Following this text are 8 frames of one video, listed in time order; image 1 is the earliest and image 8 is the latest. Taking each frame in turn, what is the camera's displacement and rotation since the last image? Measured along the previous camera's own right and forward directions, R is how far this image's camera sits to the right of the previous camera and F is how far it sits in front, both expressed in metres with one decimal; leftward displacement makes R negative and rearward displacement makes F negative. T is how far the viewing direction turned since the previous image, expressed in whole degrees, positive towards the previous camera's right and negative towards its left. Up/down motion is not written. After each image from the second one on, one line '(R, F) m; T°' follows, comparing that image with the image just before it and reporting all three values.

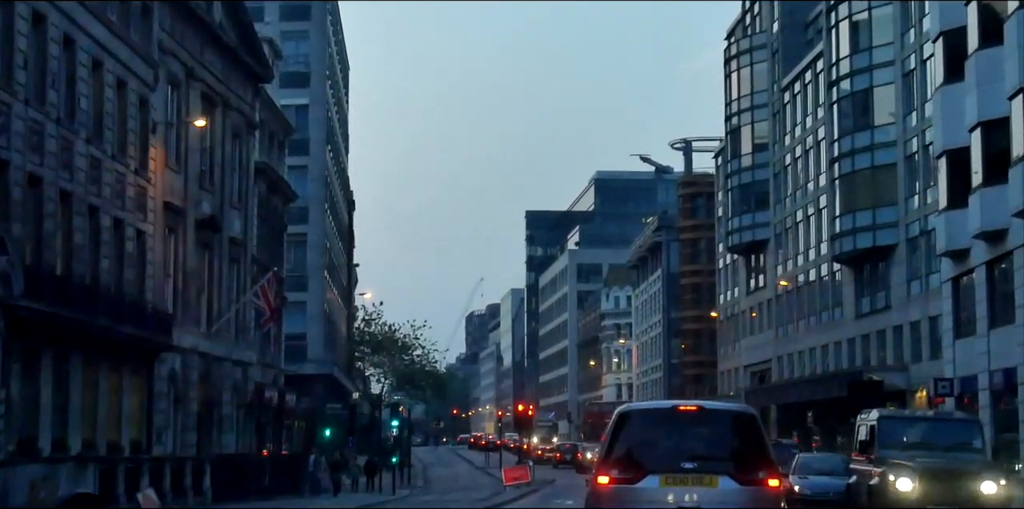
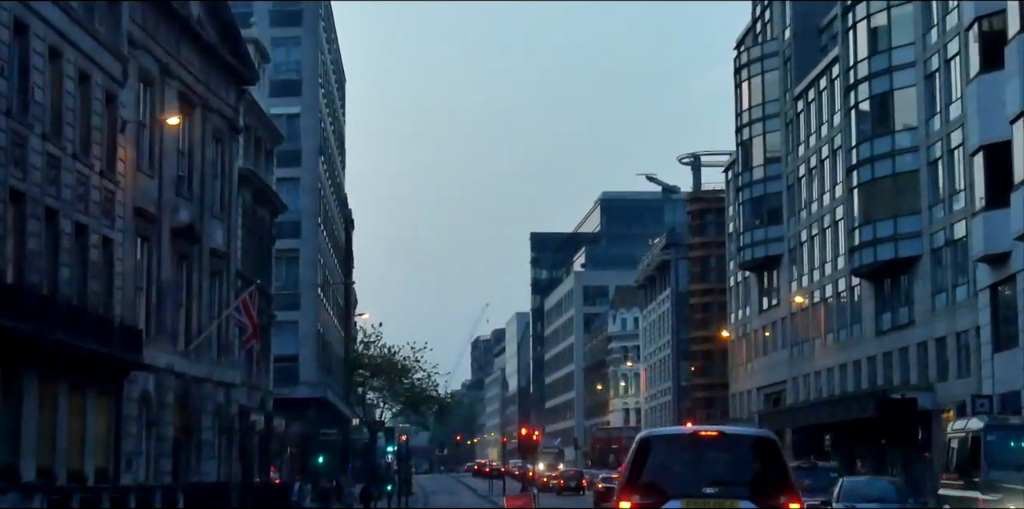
(+0.1, +3.3) m; 0°
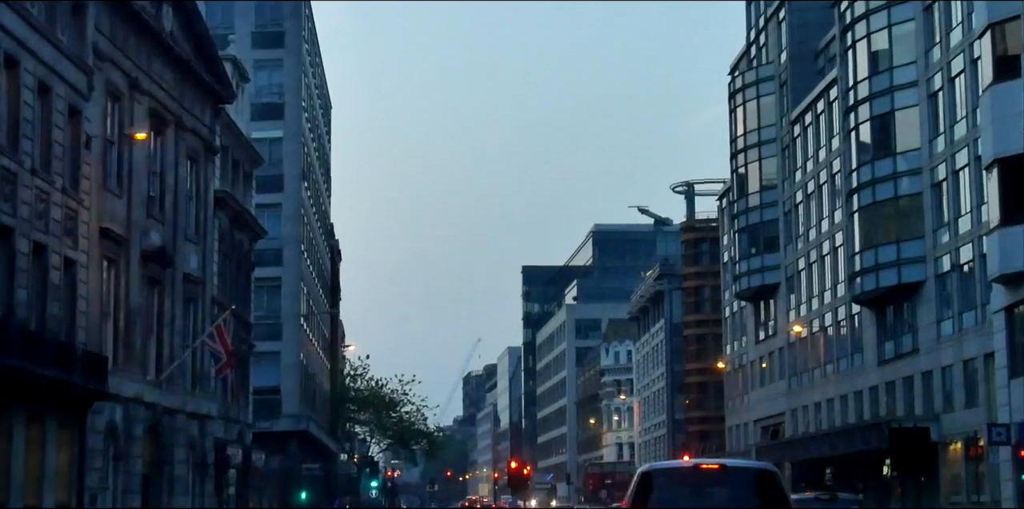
(+0.1, +2.1) m; 0°
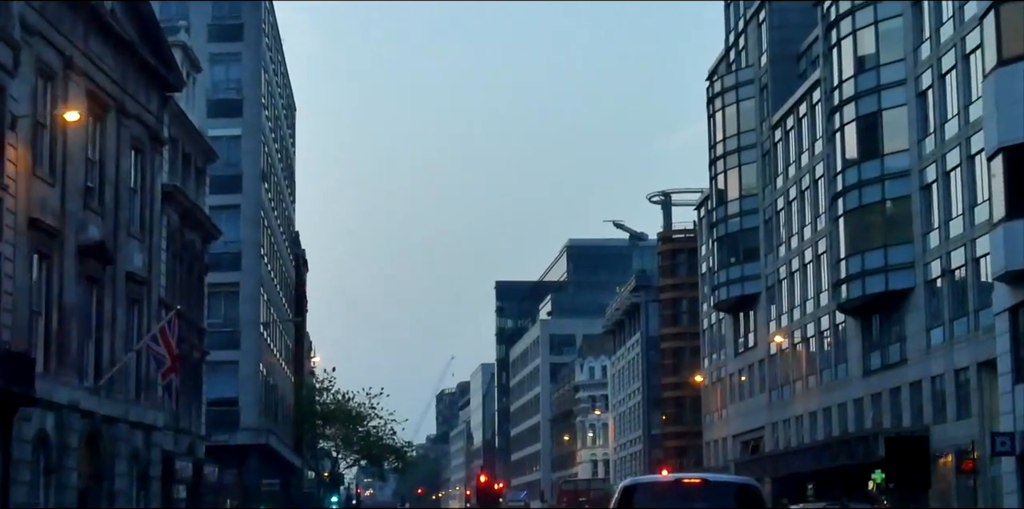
(+0.2, +2.8) m; +1°
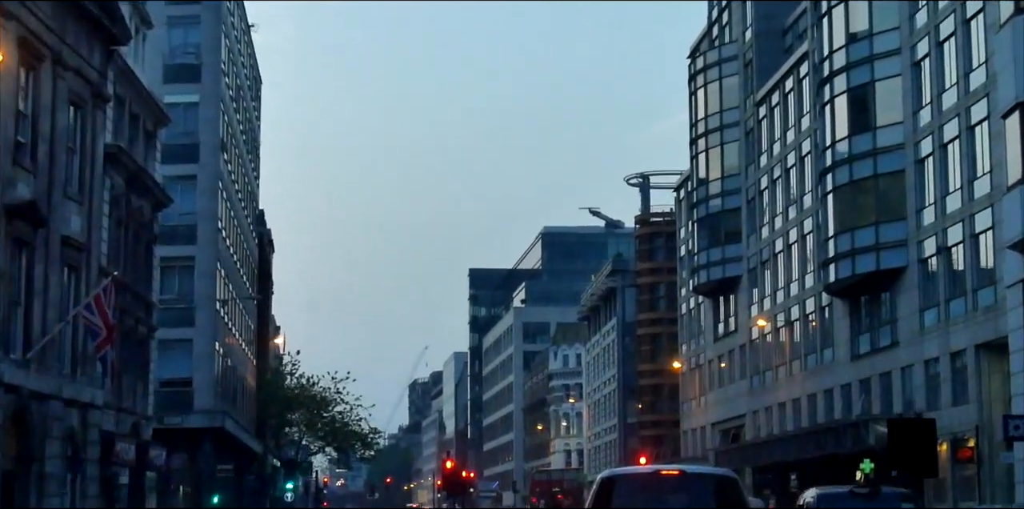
(+0.1, +3.1) m; +1°
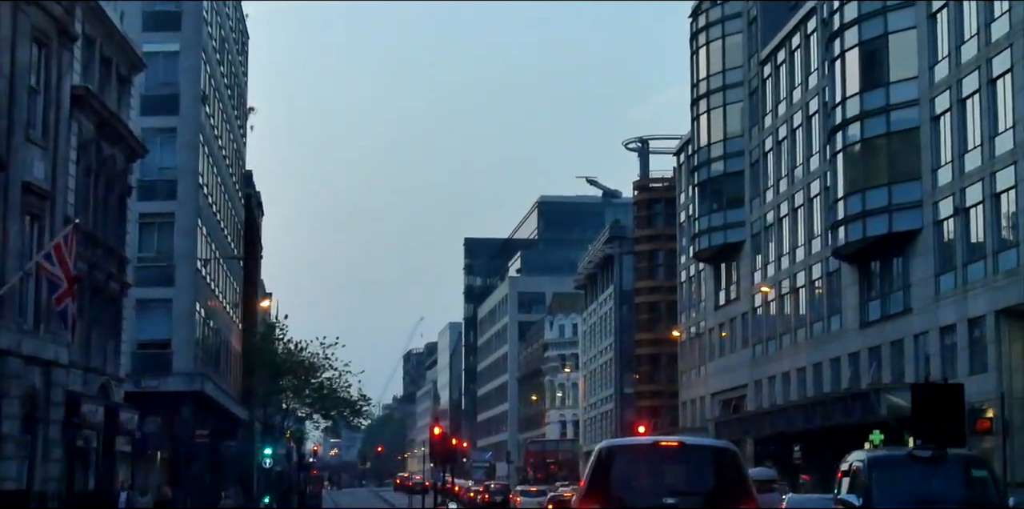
(+0.1, +2.5) m; 0°
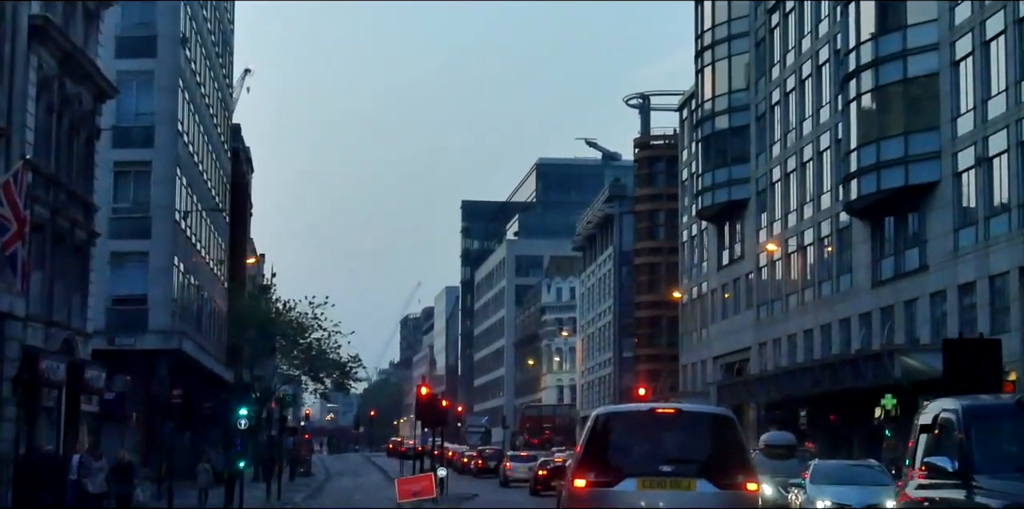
(+0.1, +2.7) m; 0°
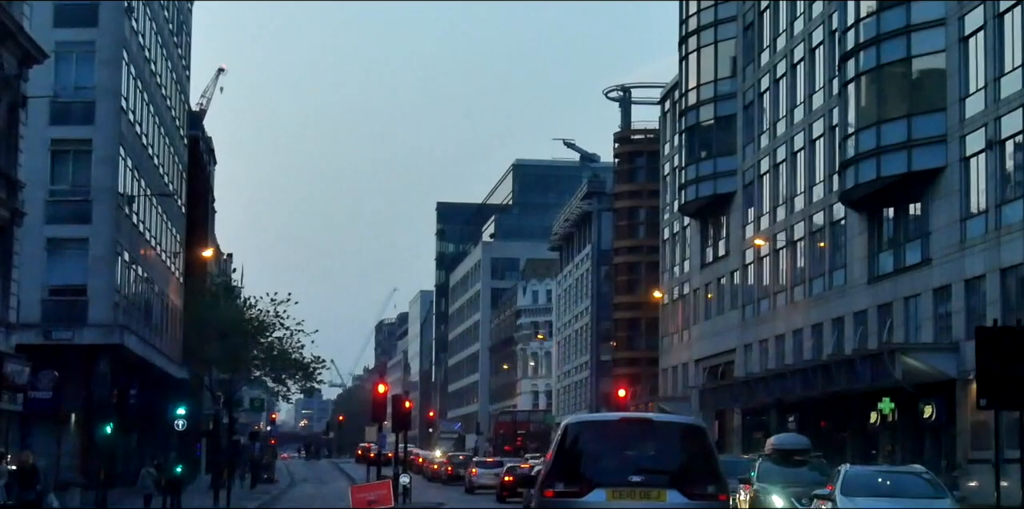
(+0.2, +3.7) m; +1°
